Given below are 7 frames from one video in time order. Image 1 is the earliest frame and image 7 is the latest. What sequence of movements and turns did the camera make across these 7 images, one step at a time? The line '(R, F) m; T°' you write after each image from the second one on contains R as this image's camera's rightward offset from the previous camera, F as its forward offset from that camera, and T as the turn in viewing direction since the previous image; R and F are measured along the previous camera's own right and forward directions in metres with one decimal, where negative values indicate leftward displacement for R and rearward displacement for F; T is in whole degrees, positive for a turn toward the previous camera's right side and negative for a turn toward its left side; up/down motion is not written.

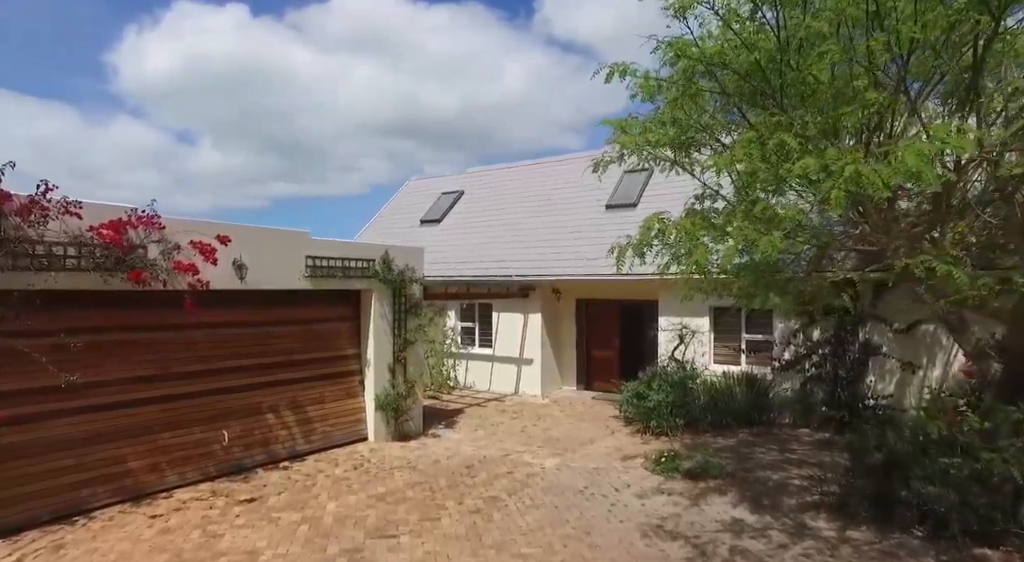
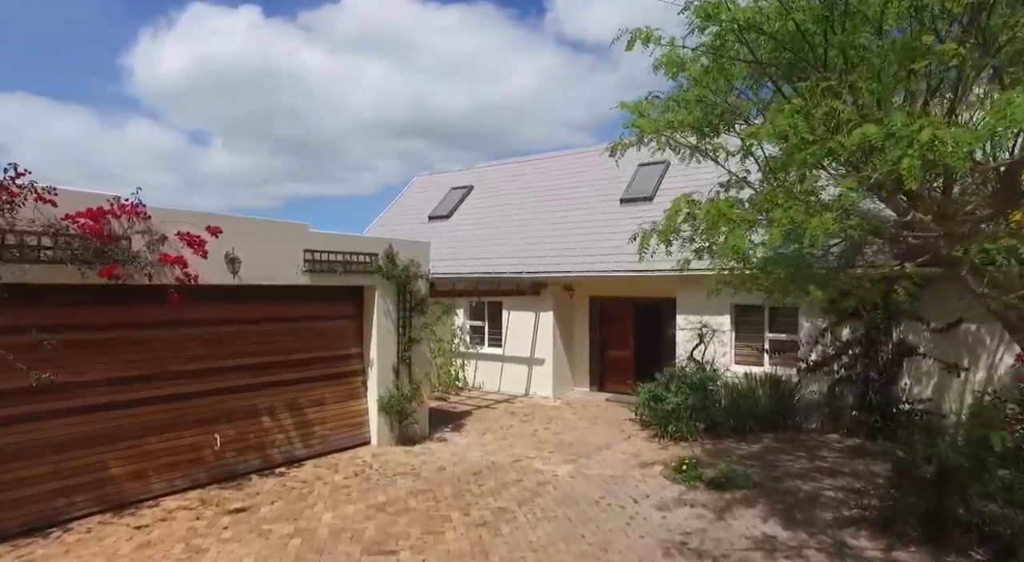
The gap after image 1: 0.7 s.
(0.0, +0.6) m; -1°
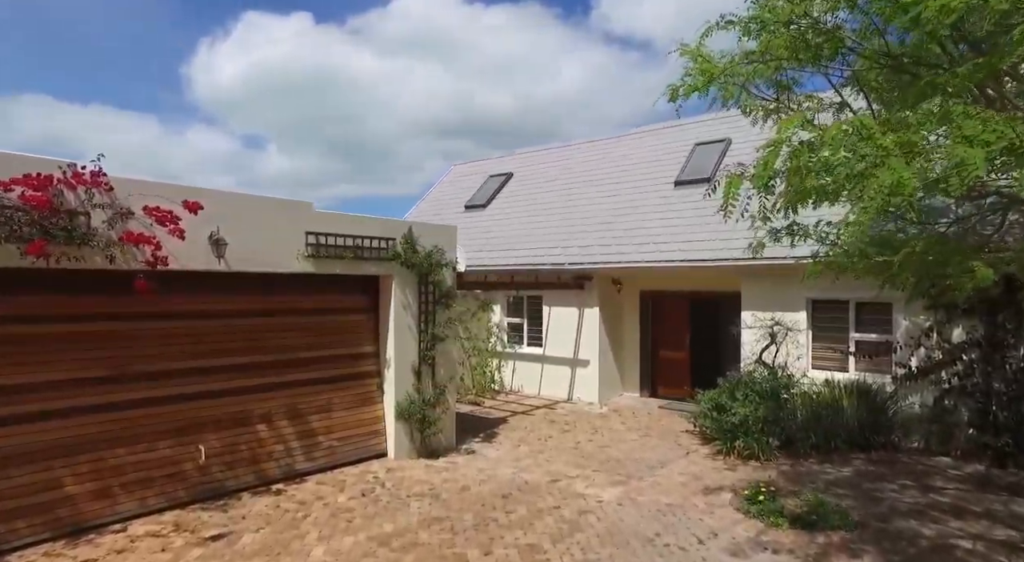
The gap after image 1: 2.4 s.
(+0.1, +1.5) m; -4°
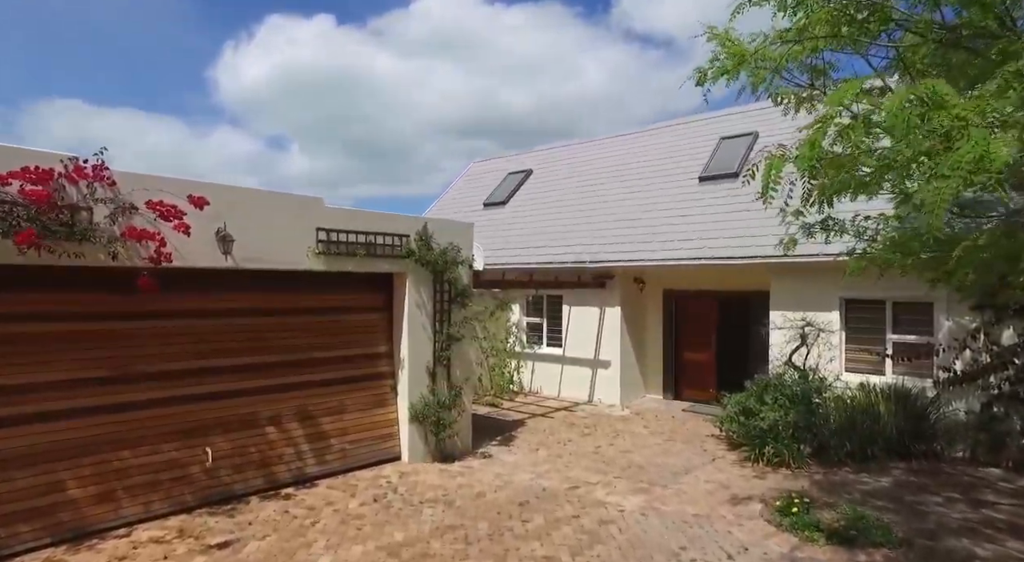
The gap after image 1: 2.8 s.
(0.0, +0.3) m; -2°
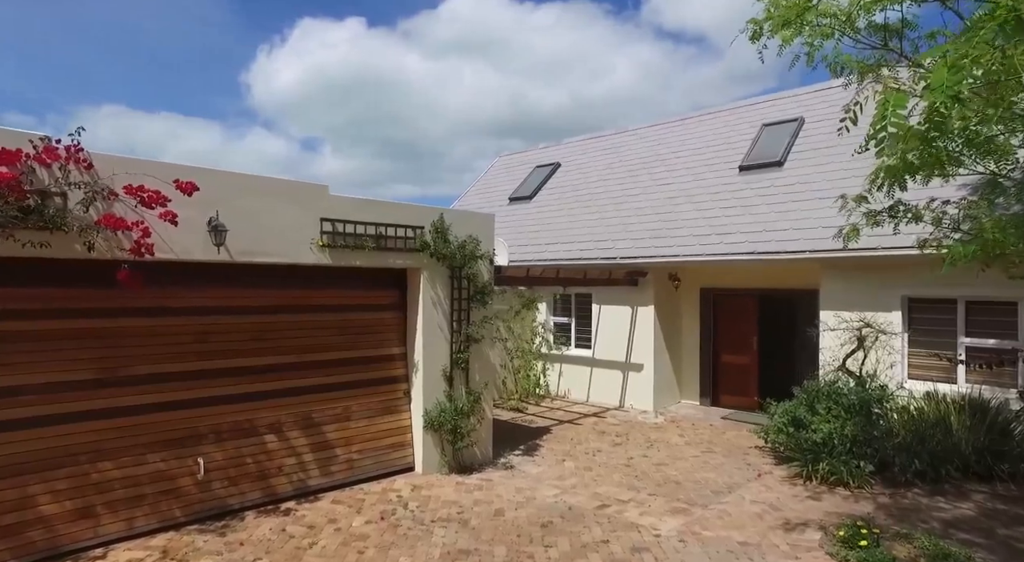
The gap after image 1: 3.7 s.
(+0.1, +0.8) m; -3°
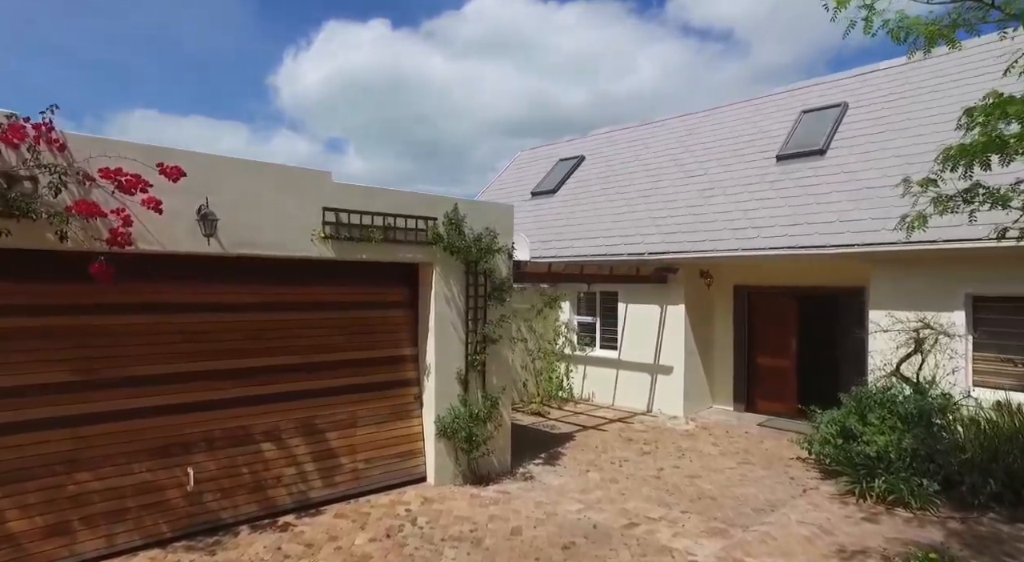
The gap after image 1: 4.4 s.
(0.0, +0.7) m; -2°
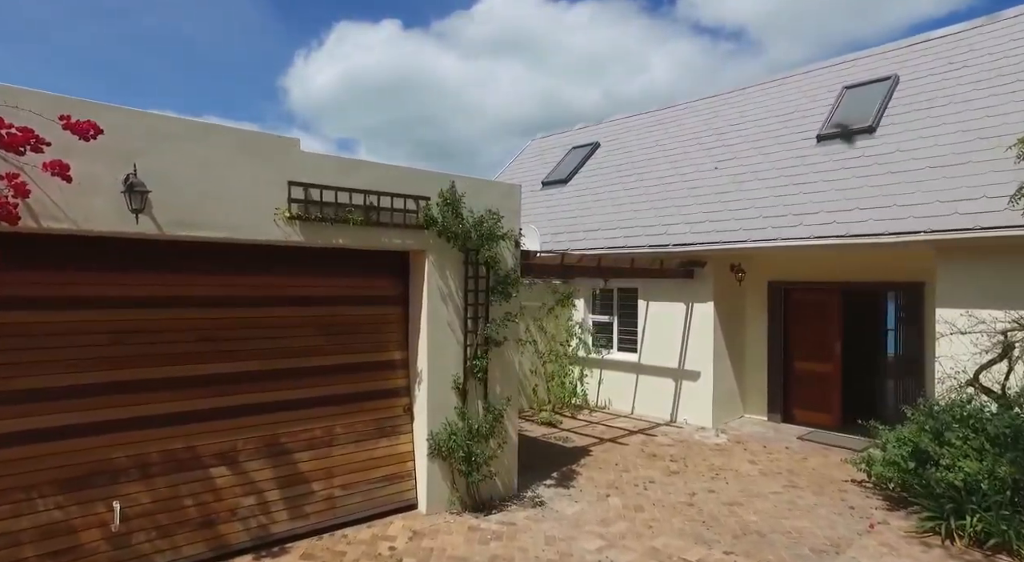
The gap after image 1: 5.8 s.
(0.0, +1.2) m; -1°
